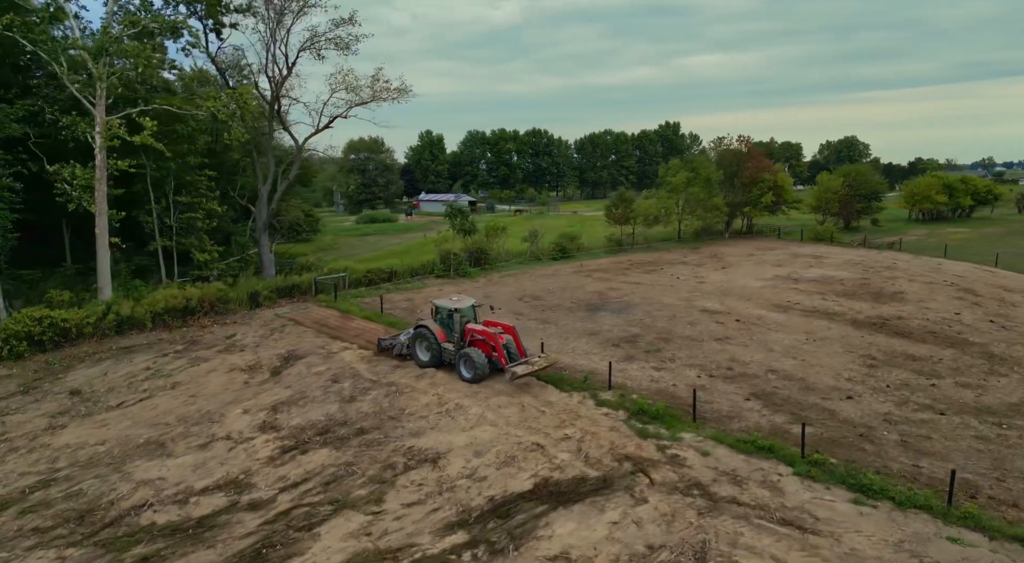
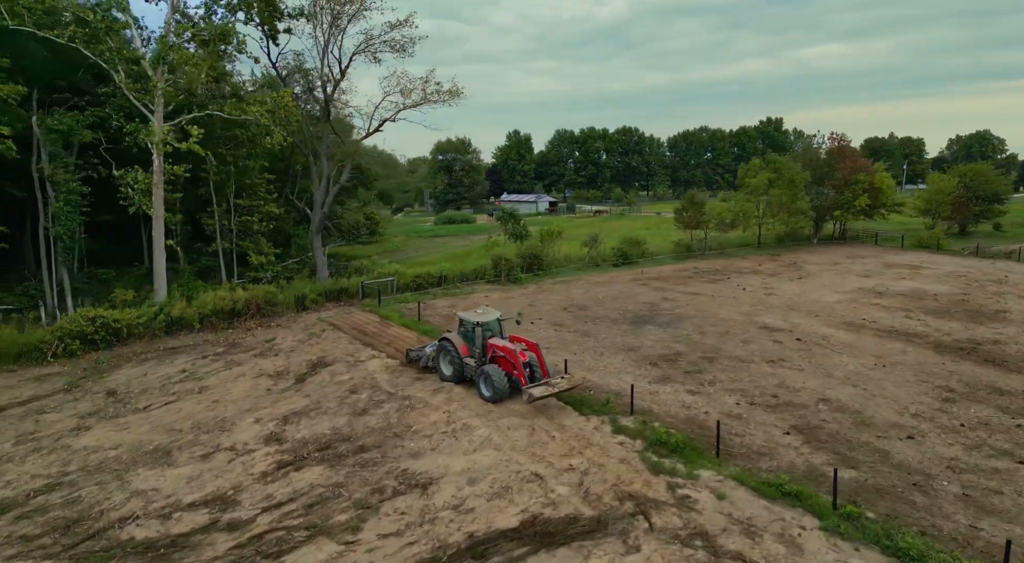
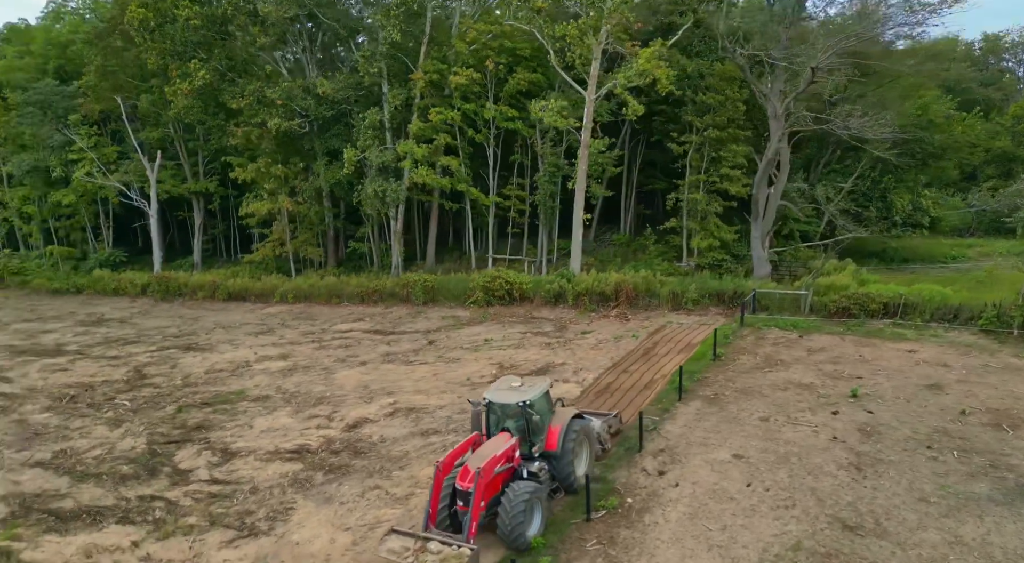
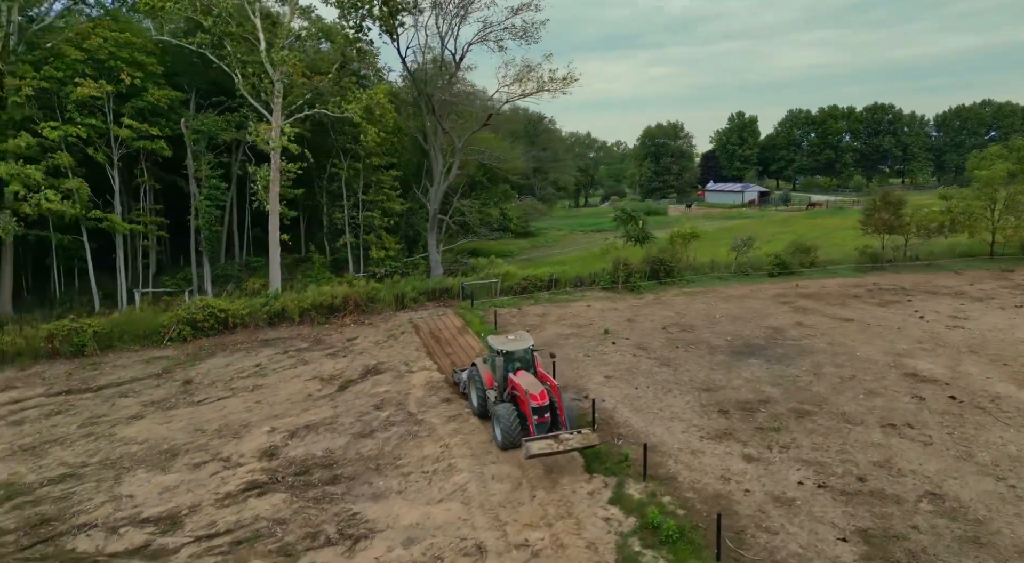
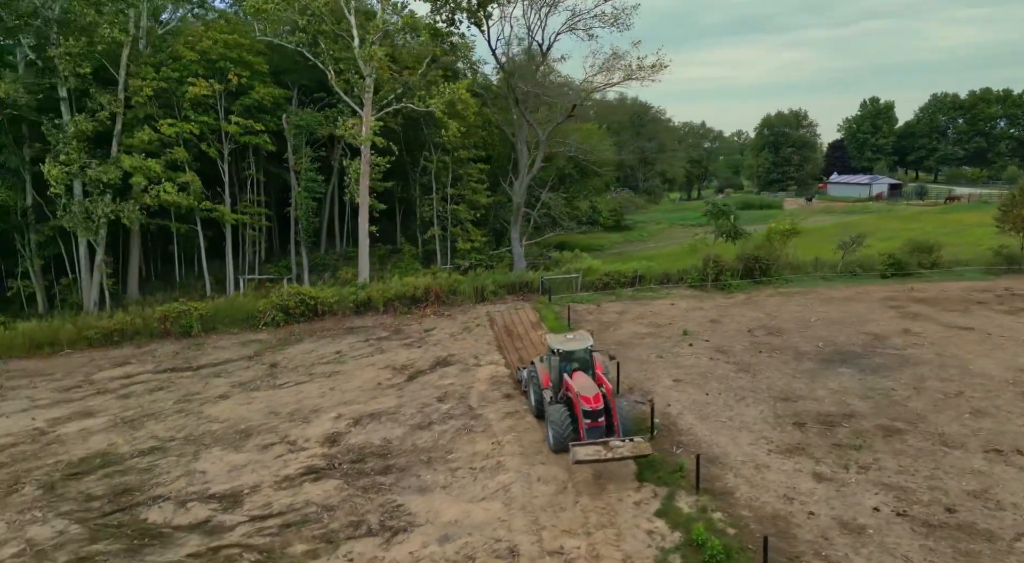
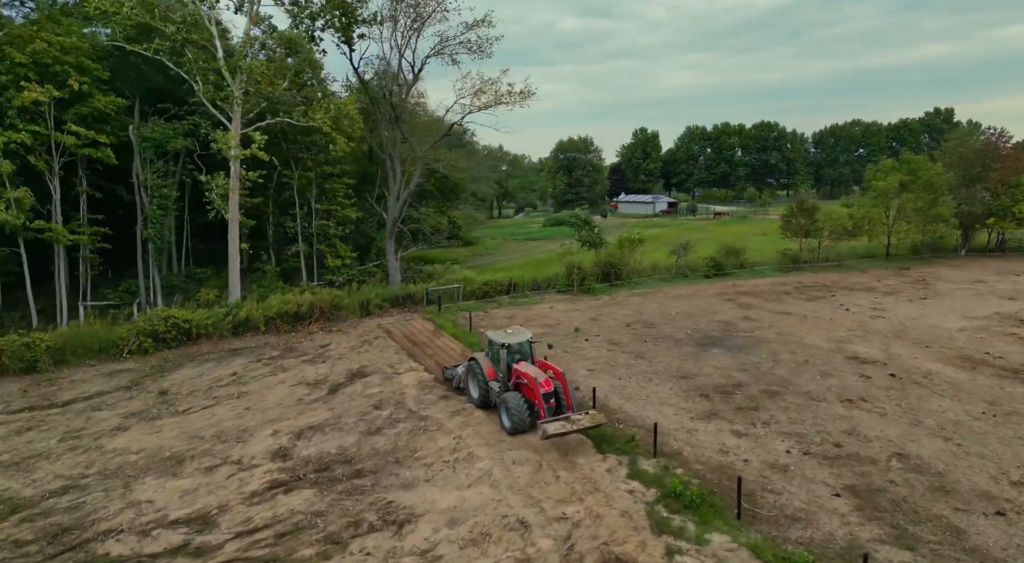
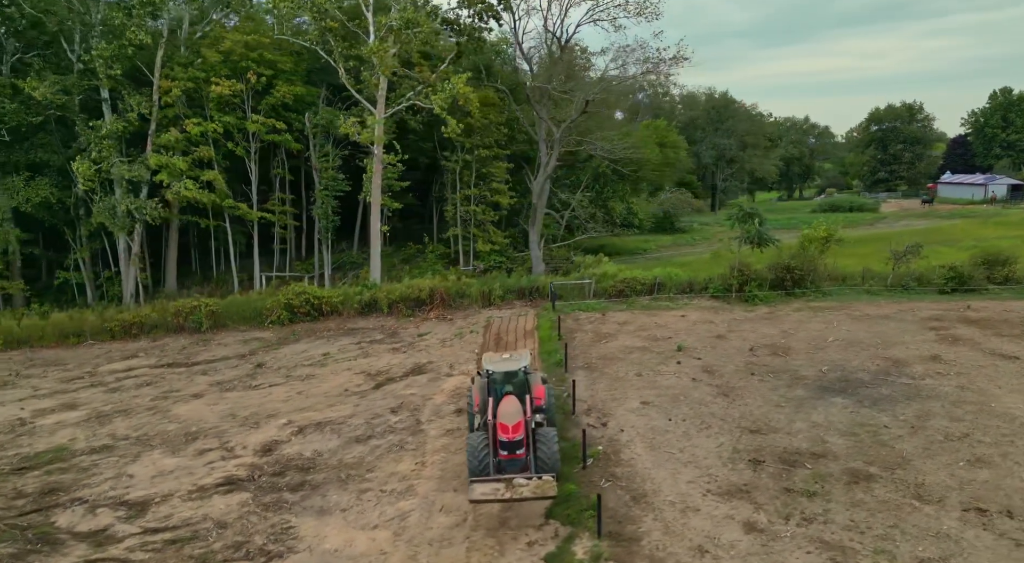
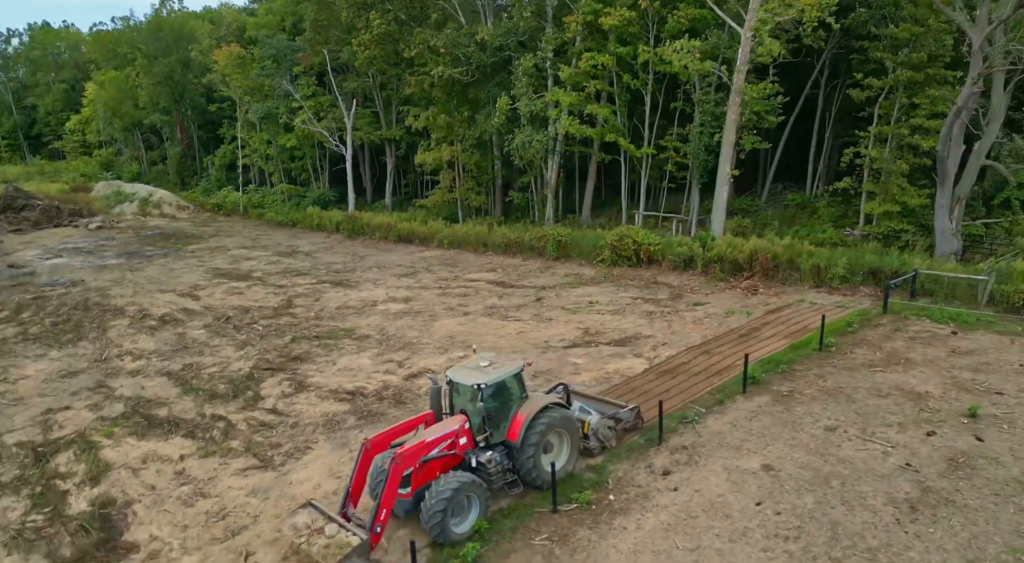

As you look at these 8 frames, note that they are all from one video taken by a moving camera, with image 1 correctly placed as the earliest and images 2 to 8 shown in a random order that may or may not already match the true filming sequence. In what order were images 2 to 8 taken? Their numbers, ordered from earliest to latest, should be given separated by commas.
2, 6, 4, 5, 7, 3, 8
